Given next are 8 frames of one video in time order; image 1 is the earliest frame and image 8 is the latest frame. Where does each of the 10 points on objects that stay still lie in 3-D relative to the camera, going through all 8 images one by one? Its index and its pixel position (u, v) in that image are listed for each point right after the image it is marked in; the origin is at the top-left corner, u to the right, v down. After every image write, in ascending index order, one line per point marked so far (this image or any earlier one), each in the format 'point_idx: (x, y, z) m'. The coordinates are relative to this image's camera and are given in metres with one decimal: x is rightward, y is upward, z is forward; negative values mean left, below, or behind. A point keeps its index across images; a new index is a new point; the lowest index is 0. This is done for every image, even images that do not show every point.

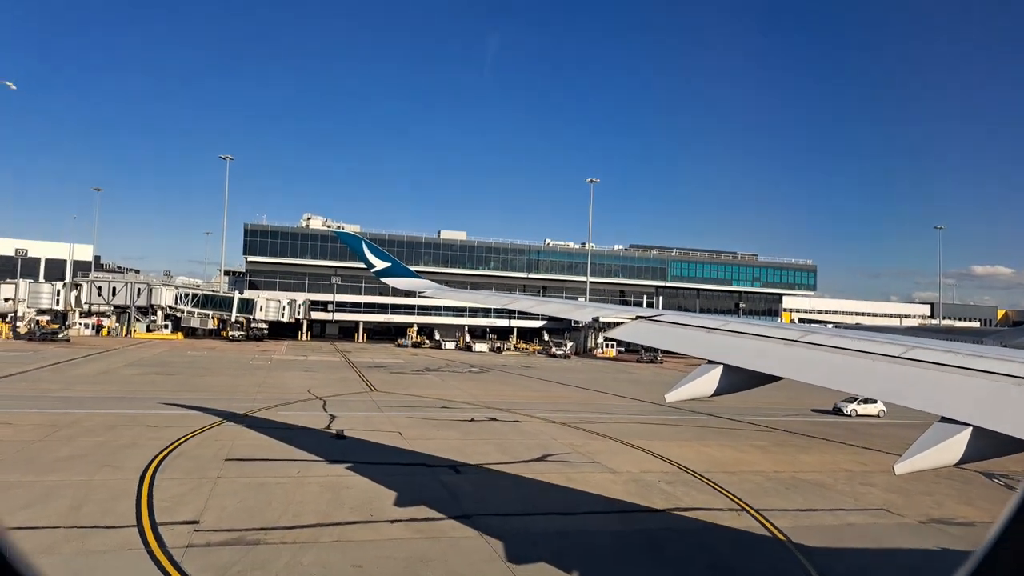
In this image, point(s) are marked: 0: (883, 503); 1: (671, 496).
0: (+9.0, -5.4, +14.8) m
1: (+3.7, -5.1, +14.5) m
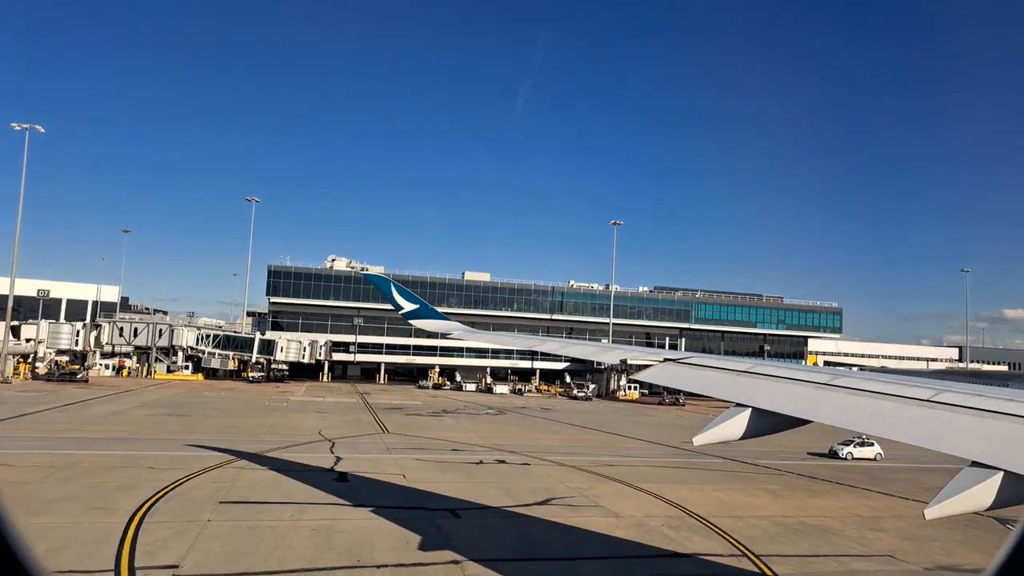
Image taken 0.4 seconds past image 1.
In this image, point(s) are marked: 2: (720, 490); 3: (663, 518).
0: (+9.1, -6.4, +13.7) m
1: (+3.8, -6.0, +13.5) m
2: (+6.9, -6.8, +19.2) m
3: (+4.0, -6.2, +15.3) m
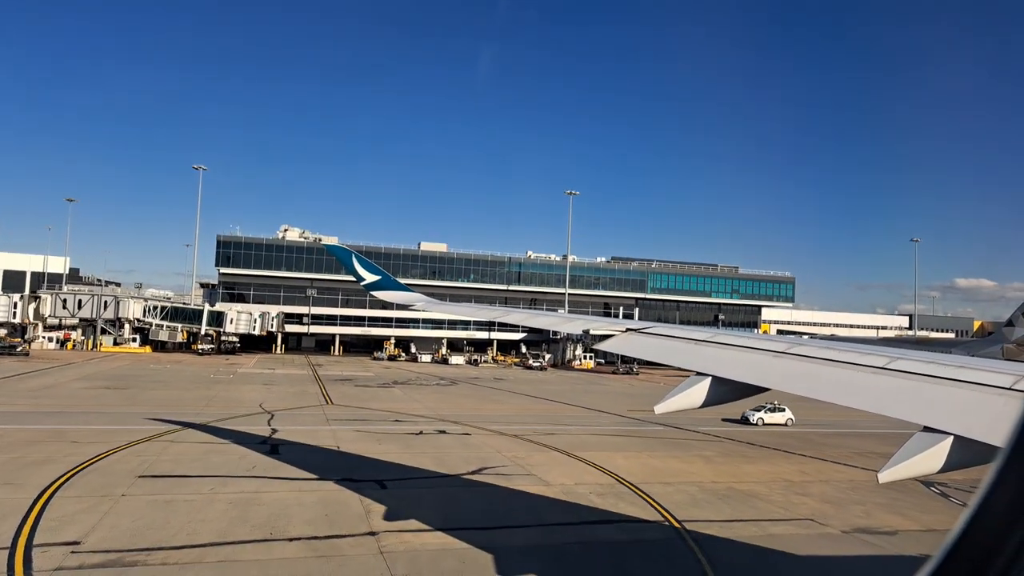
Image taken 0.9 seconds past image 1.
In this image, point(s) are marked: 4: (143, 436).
0: (+7.3, -5.6, +14.2) m
1: (+2.1, -5.3, +13.7) m
2: (+4.8, -5.8, +19.6) m
3: (+2.2, -5.4, +15.5) m
4: (-12.7, -5.1, +19.9) m
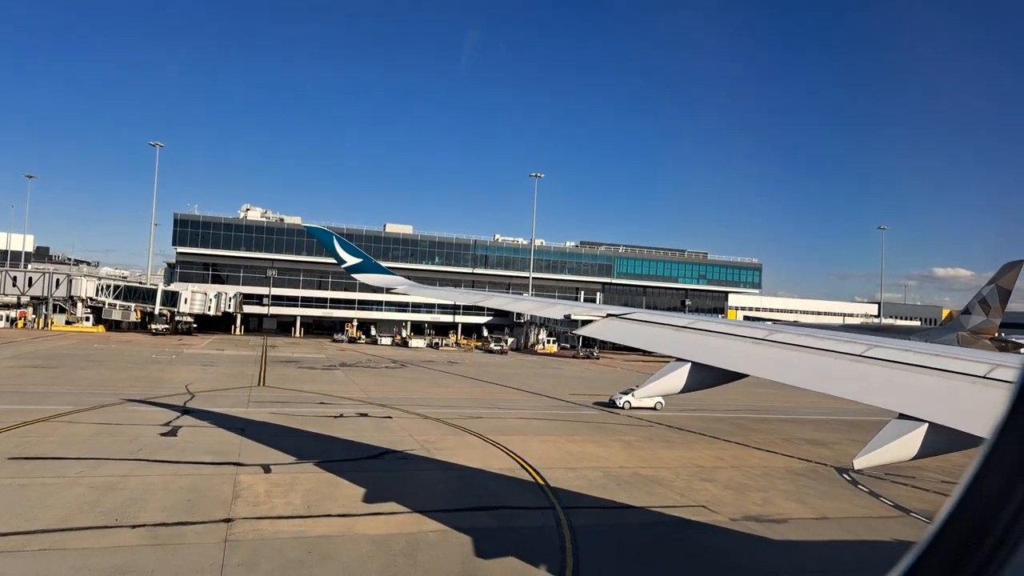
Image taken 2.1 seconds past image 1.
0: (+4.7, -5.2, +13.9) m
1: (-0.6, -4.8, +13.3) m
2: (+2.0, -5.1, +19.2) m
3: (-0.5, -4.8, +15.1) m
4: (-15.5, -4.3, +19.0) m
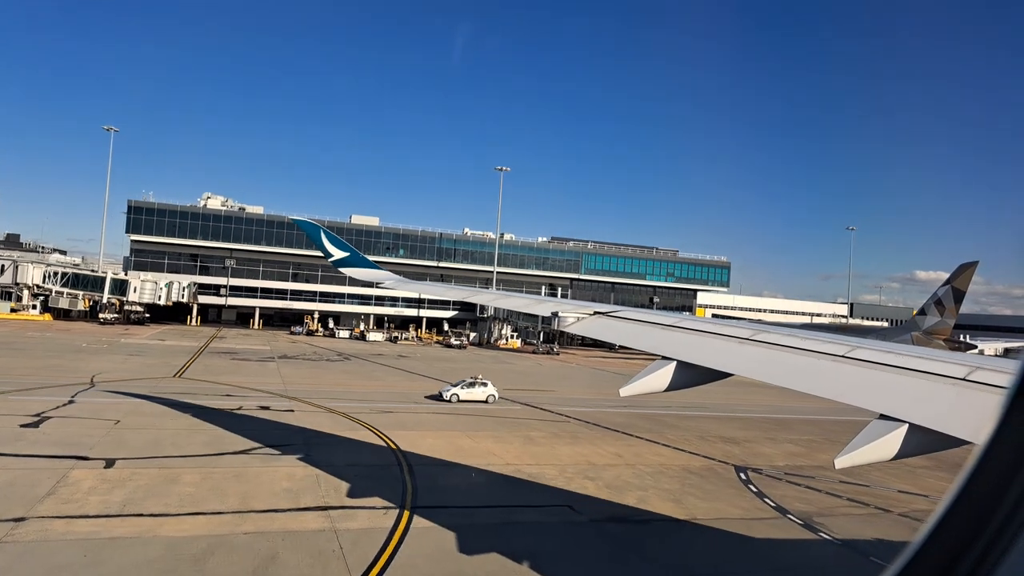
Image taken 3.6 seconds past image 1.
0: (+1.5, -4.9, +13.1) m
1: (-3.7, -4.4, +12.4) m
2: (-1.3, -4.8, +18.5) m
3: (-3.7, -4.5, +14.2) m
4: (-18.7, -3.7, +17.8) m
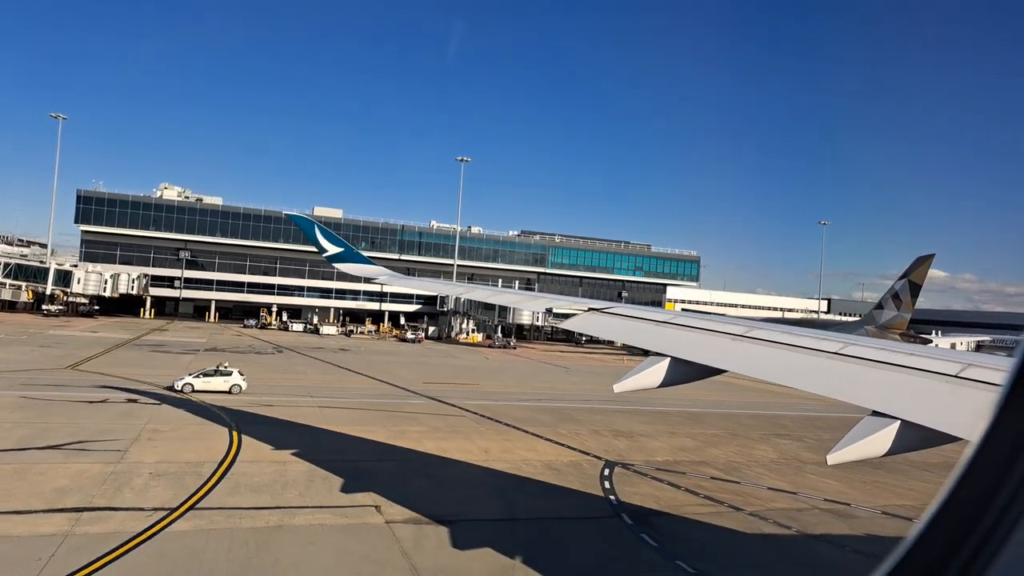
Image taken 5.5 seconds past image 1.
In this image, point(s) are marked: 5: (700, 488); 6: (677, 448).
0: (-2.4, -4.5, +12.1) m
1: (-7.6, -4.0, +11.3) m
2: (-5.2, -4.3, +17.4) m
3: (-7.6, -4.1, +13.1) m
4: (-22.7, -3.2, +16.6) m
5: (+4.6, -4.9, +14.1) m
6: (+5.2, -5.1, +18.3) m
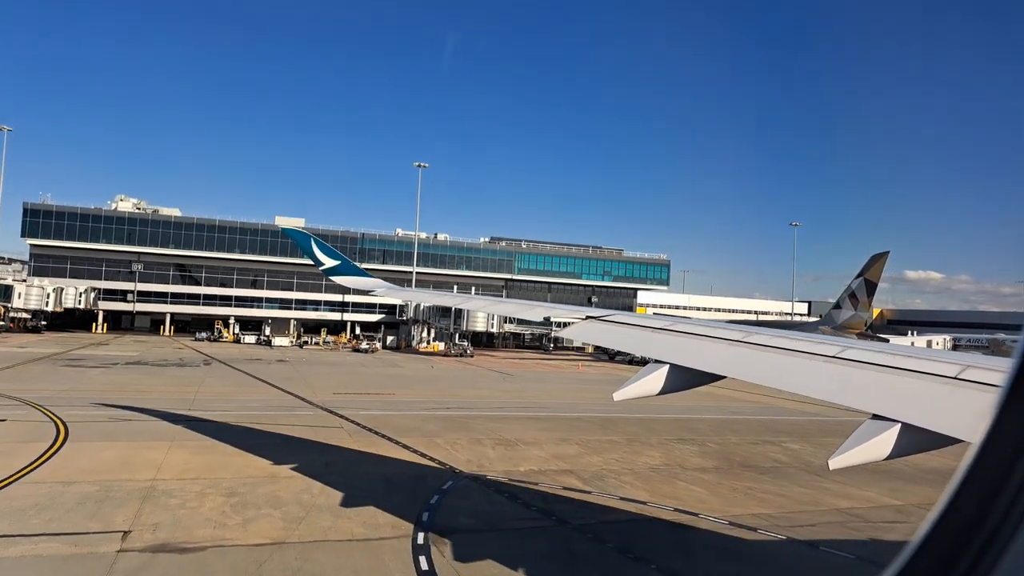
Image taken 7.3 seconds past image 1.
0: (-6.4, -4.4, +10.8) m
1: (-11.6, -4.1, +10.0) m
2: (-9.2, -4.4, +16.1) m
3: (-11.6, -4.1, +11.8) m
4: (-26.7, -3.6, +15.3) m
5: (+0.6, -4.8, +12.9) m
6: (+1.3, -5.0, +17.1) m
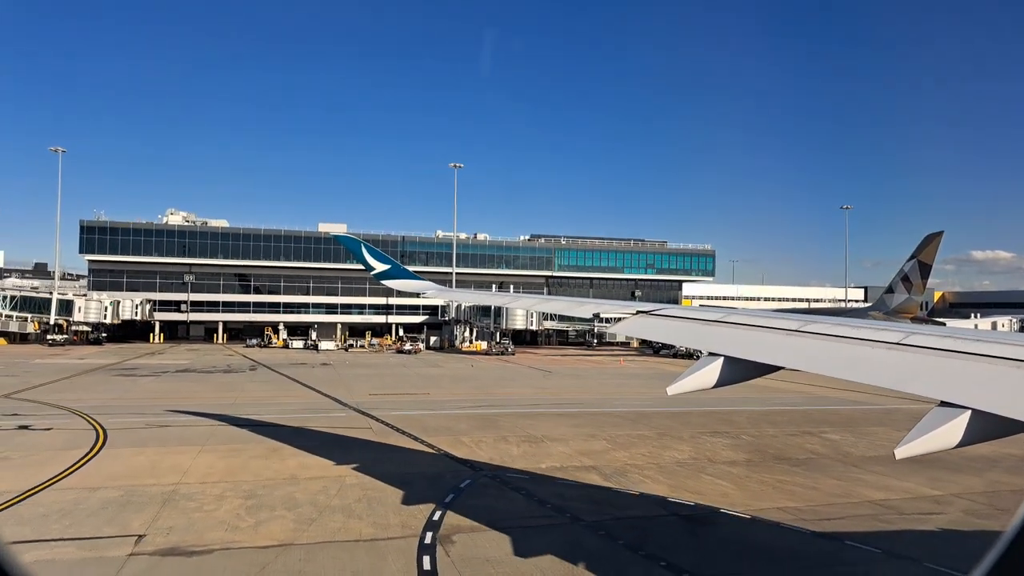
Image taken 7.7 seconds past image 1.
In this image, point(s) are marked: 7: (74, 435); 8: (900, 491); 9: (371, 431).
0: (-6.2, -4.6, +10.9) m
1: (-11.4, -4.4, +10.6) m
2: (-8.5, -4.6, +16.4) m
3: (-11.3, -4.4, +12.4) m
4: (-26.0, -4.5, +17.1) m
5: (+1.0, -4.6, +12.4) m
6: (+2.0, -4.8, +16.6) m
7: (-13.0, -4.5, +17.5) m
8: (+8.7, -4.5, +12.7) m
9: (-4.5, -4.8, +19.1) m
